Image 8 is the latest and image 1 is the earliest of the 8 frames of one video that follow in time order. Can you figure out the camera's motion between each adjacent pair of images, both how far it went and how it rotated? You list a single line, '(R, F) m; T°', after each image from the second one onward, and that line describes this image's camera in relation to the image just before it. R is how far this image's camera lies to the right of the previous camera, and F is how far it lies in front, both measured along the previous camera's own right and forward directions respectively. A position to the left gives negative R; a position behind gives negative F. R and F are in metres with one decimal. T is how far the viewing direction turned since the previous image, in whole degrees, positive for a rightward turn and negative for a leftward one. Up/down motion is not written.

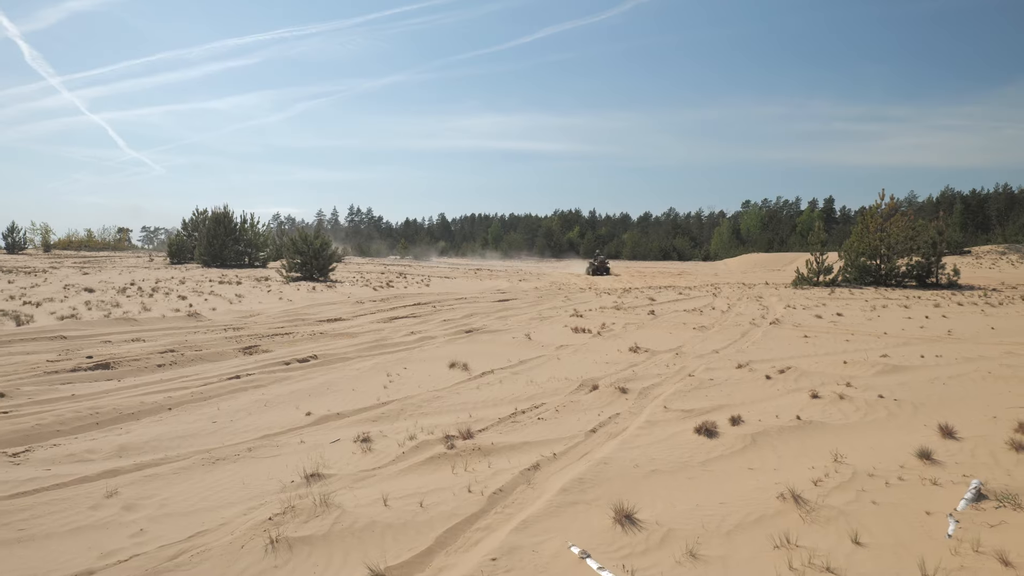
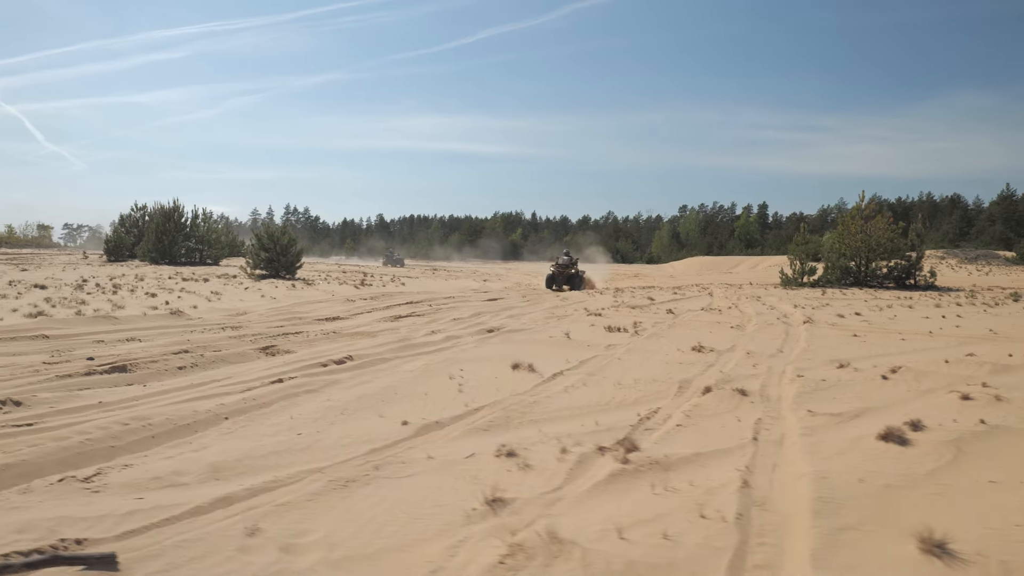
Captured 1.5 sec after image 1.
(-1.7, +0.8) m; +5°
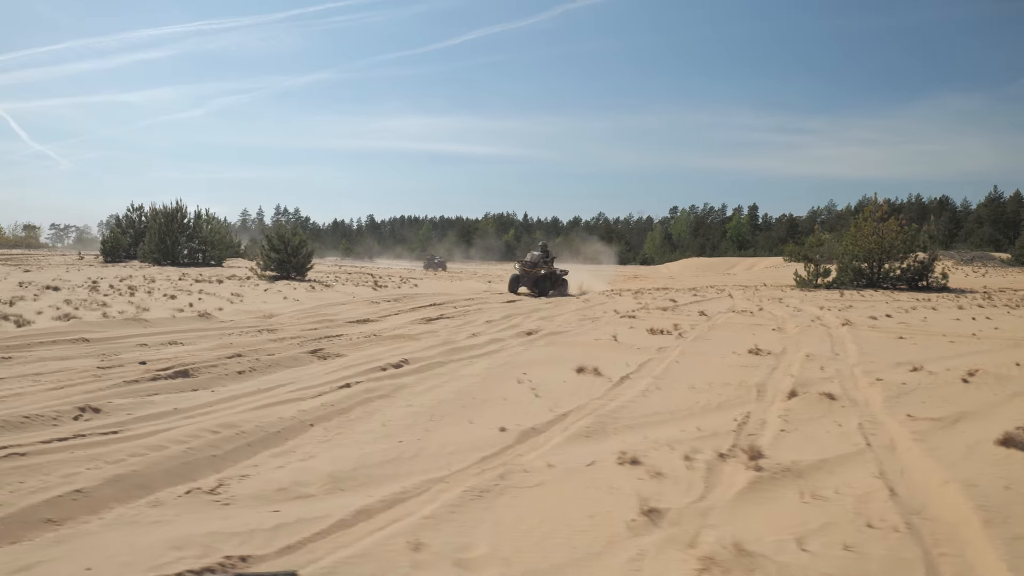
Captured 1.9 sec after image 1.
(-1.0, +0.1) m; +1°
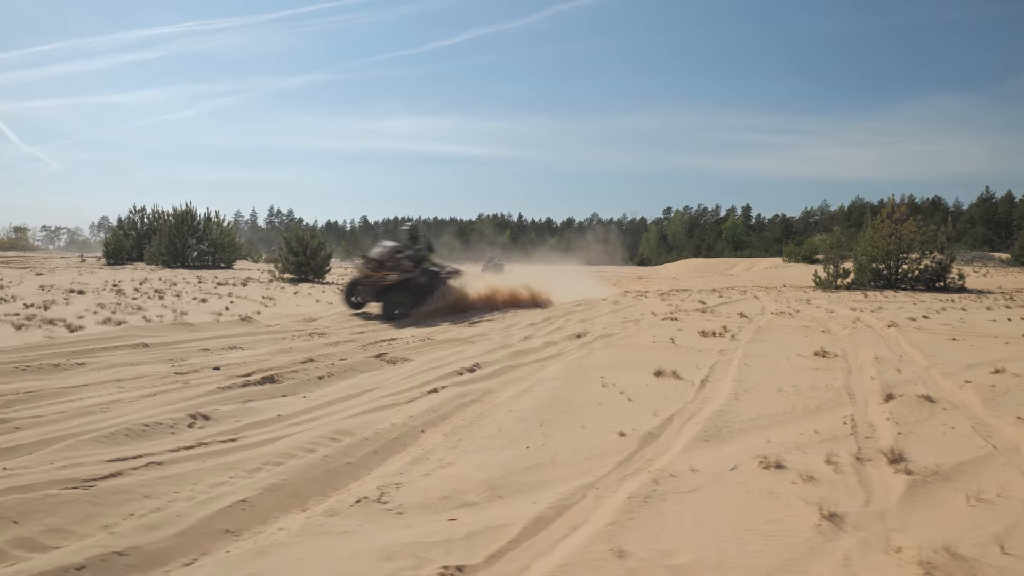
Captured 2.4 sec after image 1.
(-1.2, 0.0) m; +1°
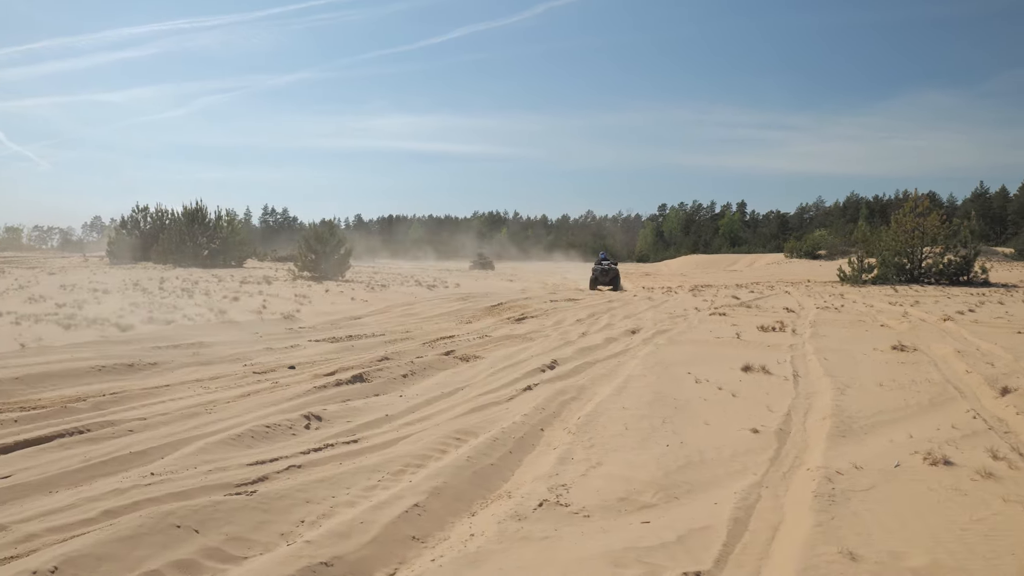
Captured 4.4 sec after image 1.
(-1.2, +0.2) m; +1°
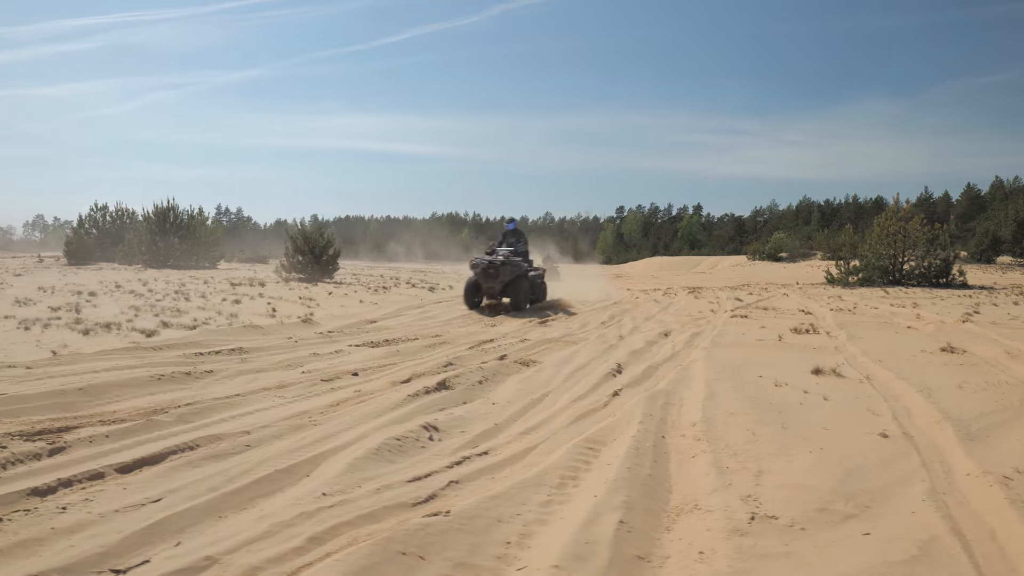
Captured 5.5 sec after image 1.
(-1.5, +0.2) m; +4°
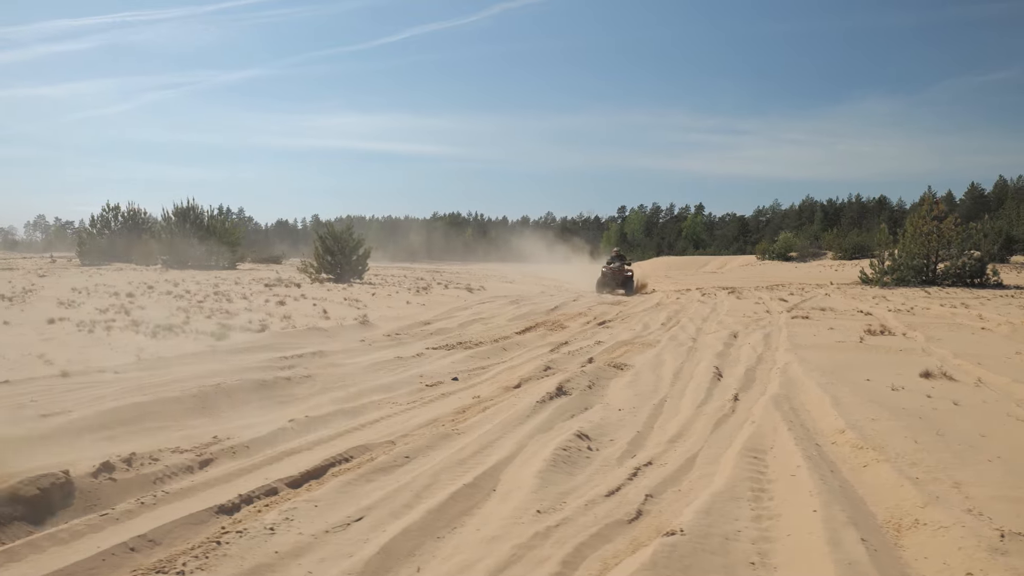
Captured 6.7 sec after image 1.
(-1.4, +0.2) m; 0°
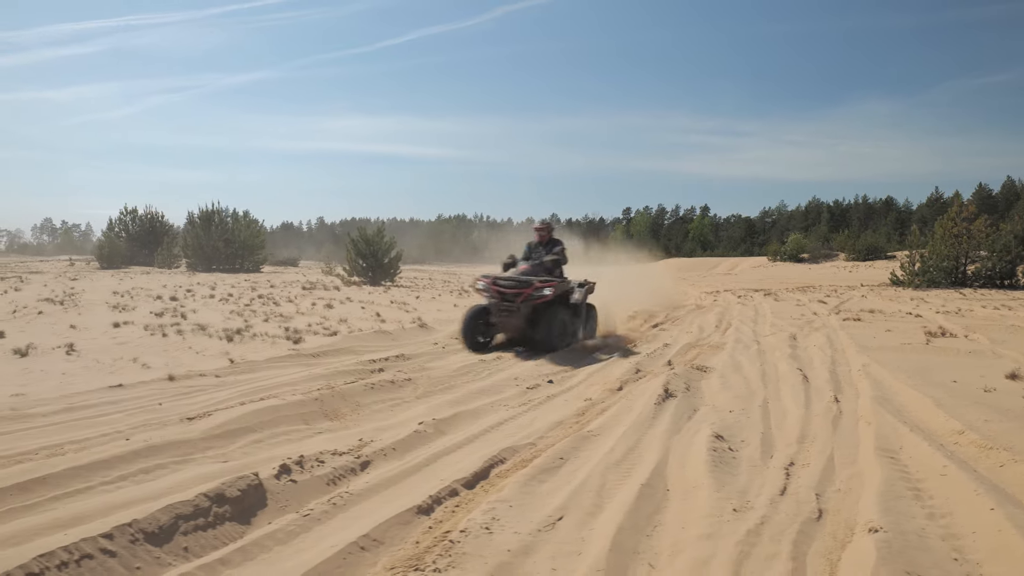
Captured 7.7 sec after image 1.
(-1.2, -0.1) m; 0°
